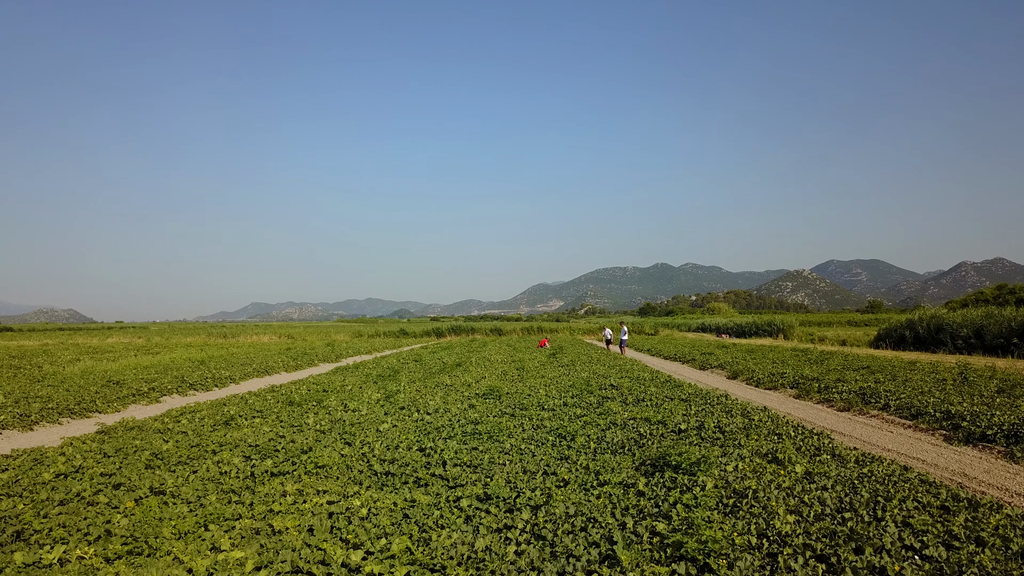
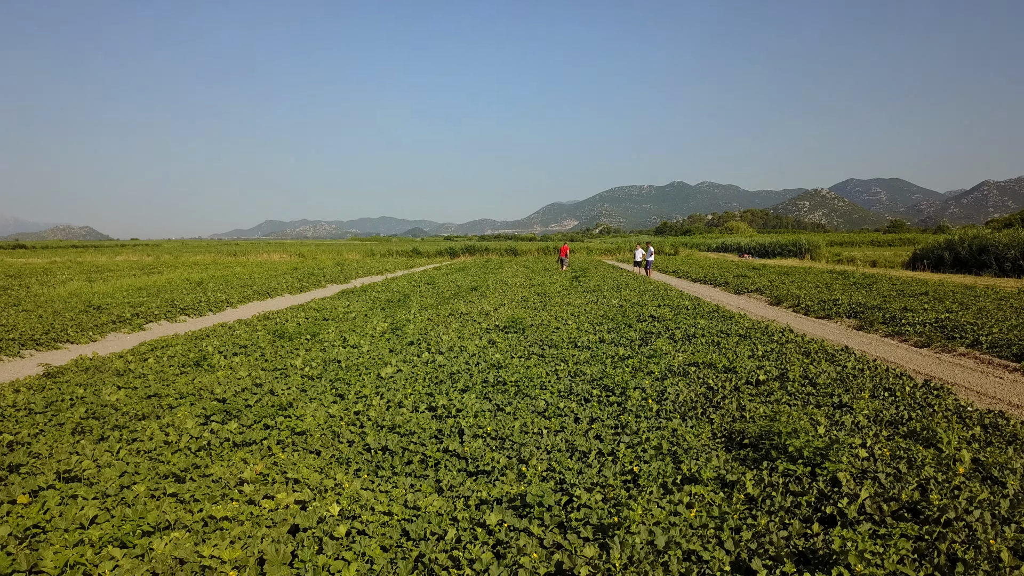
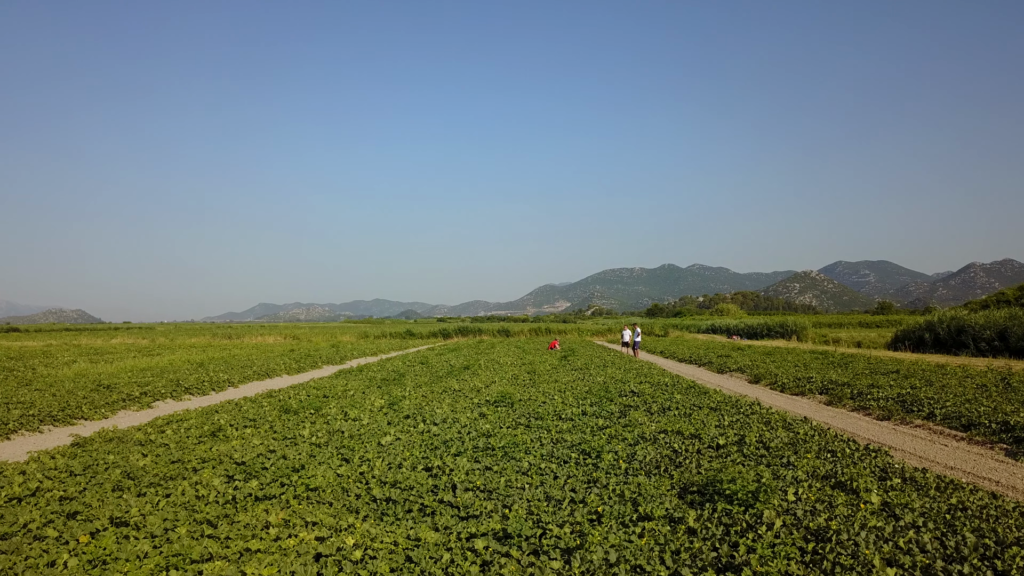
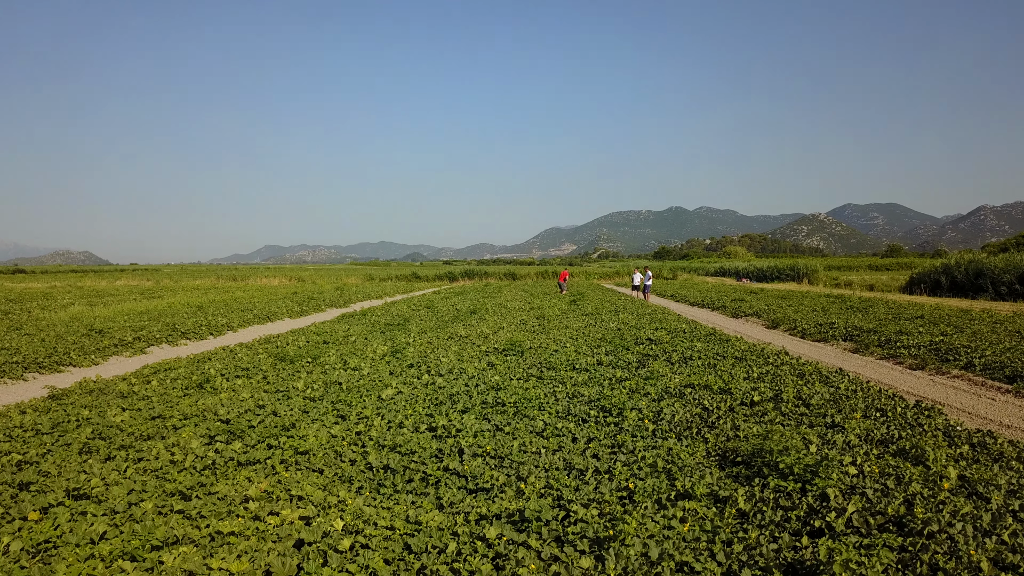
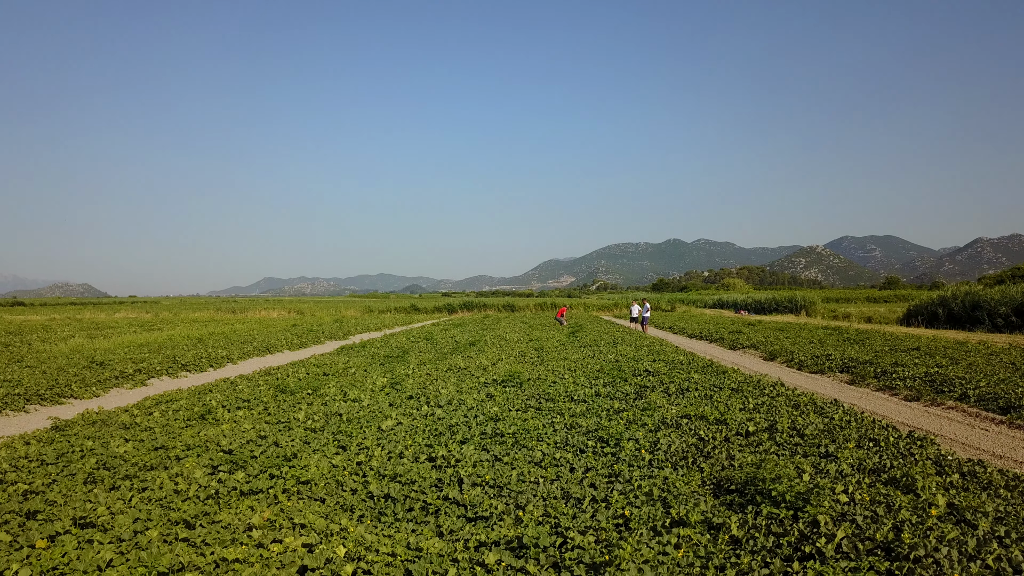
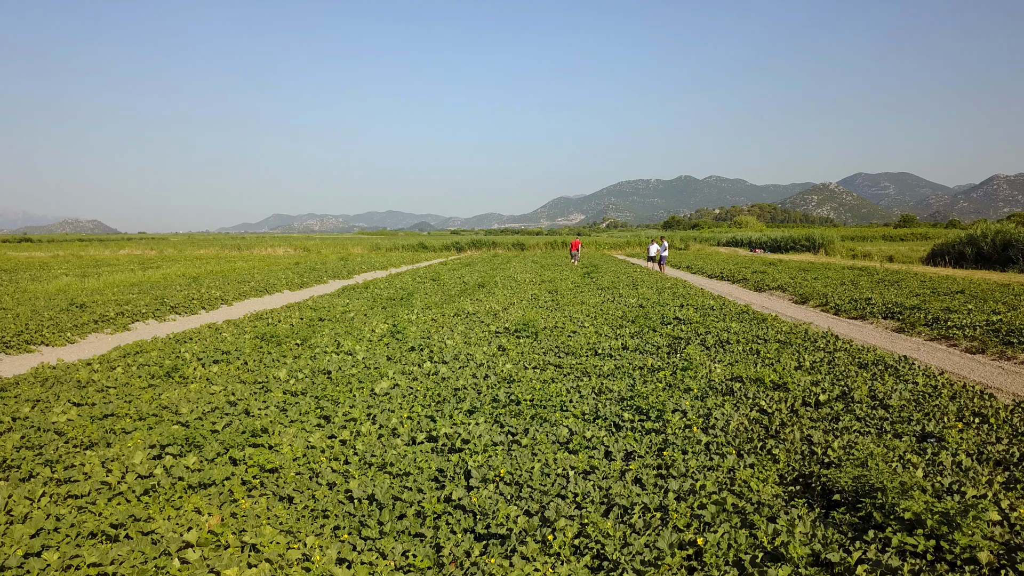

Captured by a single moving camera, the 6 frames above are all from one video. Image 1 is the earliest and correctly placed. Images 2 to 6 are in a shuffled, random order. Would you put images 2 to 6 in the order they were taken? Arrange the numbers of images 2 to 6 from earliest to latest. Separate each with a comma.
3, 5, 4, 2, 6
